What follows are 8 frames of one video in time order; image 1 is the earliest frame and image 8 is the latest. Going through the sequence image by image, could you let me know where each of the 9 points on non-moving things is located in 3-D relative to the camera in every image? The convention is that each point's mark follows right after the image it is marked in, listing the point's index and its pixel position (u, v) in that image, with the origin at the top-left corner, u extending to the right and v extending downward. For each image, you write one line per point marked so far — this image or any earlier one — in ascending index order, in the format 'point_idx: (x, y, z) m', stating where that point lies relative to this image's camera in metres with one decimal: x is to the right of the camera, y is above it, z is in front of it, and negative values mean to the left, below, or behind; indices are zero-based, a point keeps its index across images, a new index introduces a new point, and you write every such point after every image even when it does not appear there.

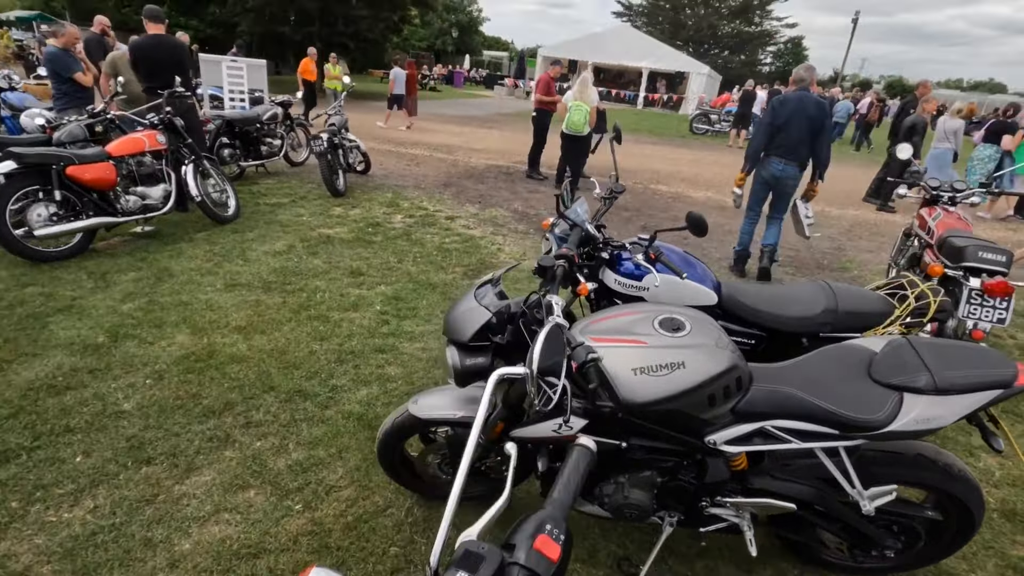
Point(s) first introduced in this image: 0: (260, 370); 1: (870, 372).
0: (-1.7, -0.5, +3.6) m
1: (+1.3, -0.3, +1.9) m
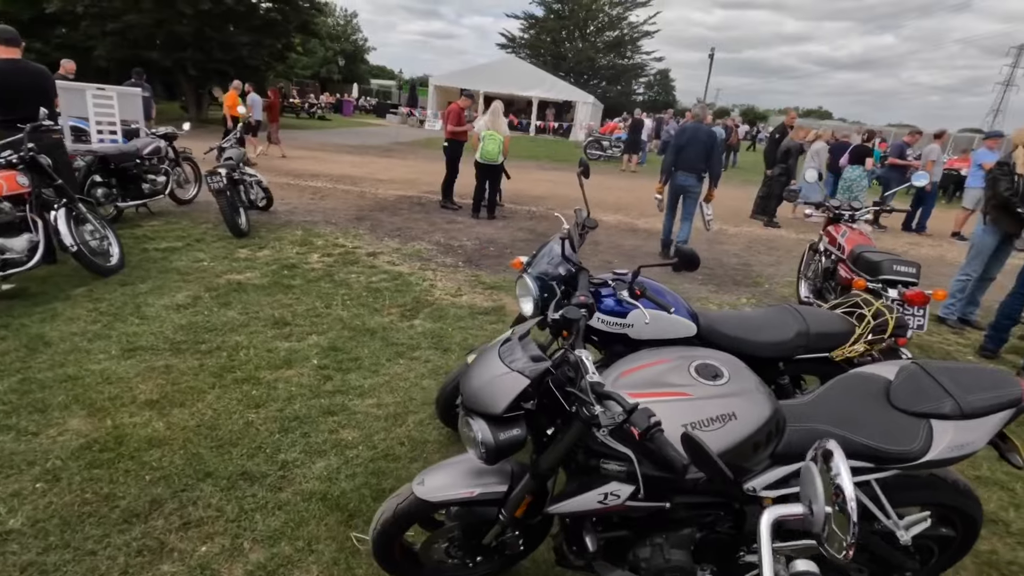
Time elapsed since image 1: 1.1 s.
0: (-1.8, -0.9, +3.0) m
1: (+1.4, -0.4, +1.9) m
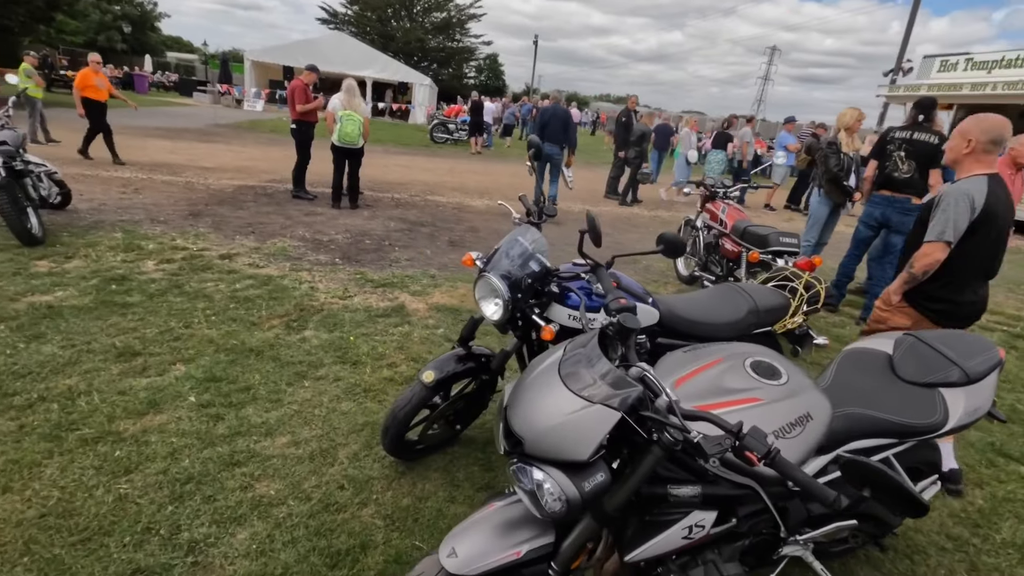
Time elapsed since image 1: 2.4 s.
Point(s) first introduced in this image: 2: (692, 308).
0: (-1.9, -1.1, +2.1) m
1: (+1.4, -0.3, +2.0) m
2: (+1.0, -0.1, +3.0) m
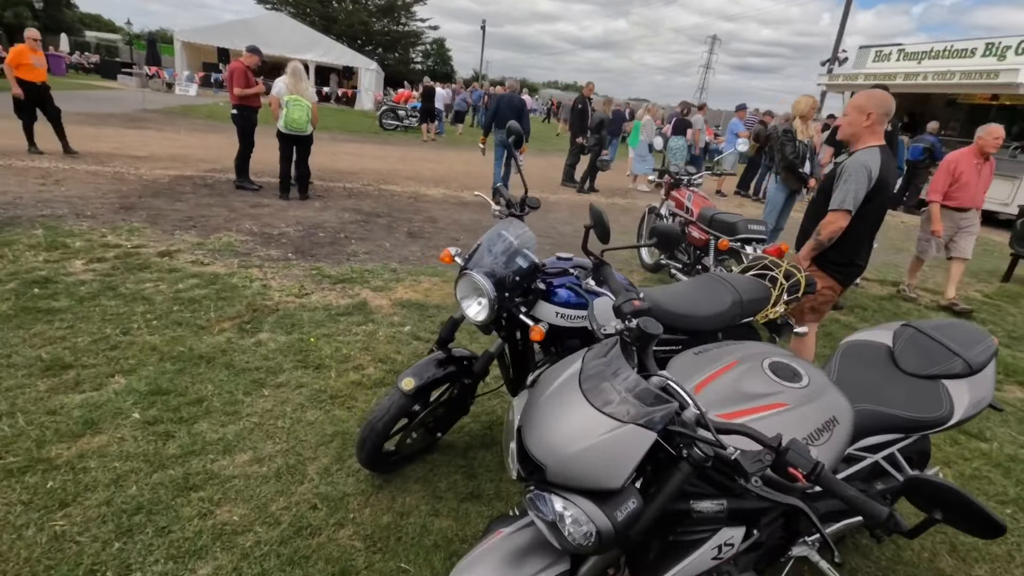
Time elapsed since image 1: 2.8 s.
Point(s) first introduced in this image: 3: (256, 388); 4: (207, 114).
0: (-1.9, -1.1, +1.8) m
1: (+1.4, -0.3, +1.9) m
2: (+0.9, -0.1, +2.9) m
3: (-1.6, -0.6, +3.4) m
4: (-10.6, +6.0, +18.6) m
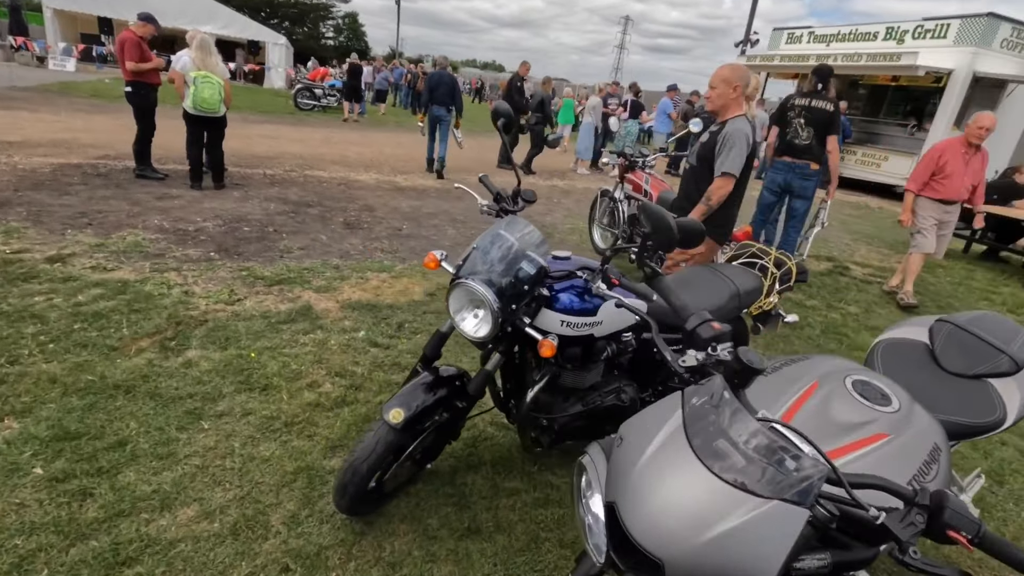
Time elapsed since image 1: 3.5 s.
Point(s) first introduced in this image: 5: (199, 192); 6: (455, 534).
0: (-1.8, -1.3, +1.3) m
1: (+1.5, -0.3, +1.8) m
2: (+0.8, 0.0, +2.7) m
3: (-1.7, -0.7, +2.9) m
4: (-12.9, +6.0, +16.4) m
5: (-4.3, +1.3, +7.3) m
6: (-0.2, -1.1, +2.3) m
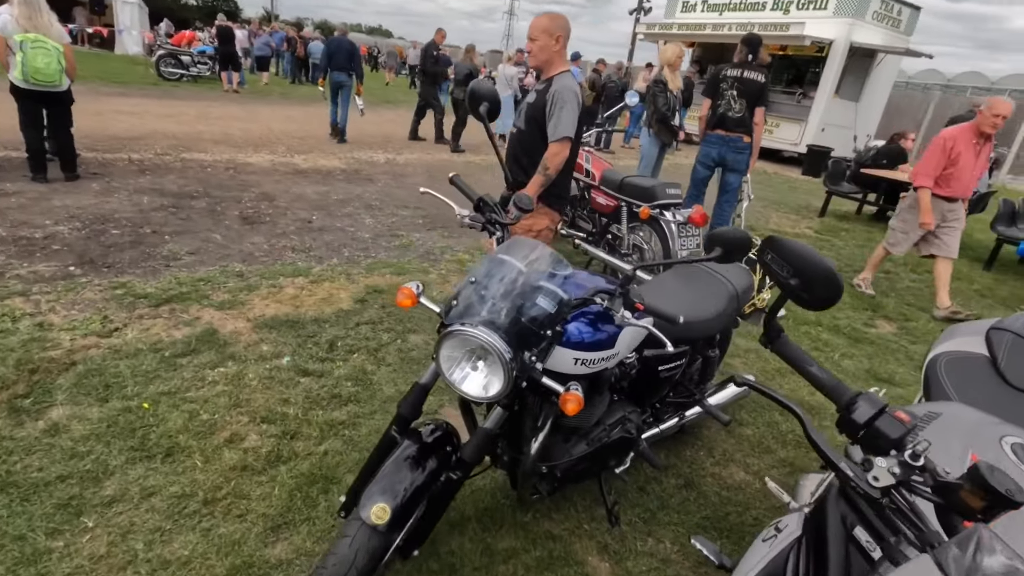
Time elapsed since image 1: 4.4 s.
0: (-1.5, -1.5, +0.6) m
1: (+1.5, -0.3, +1.6) m
2: (+0.7, -0.1, +2.3) m
3: (-1.8, -0.9, +2.1) m
4: (-15.6, +5.6, +13.1) m
5: (-5.2, +1.1, +6.0) m
6: (-0.2, -1.2, +1.9) m
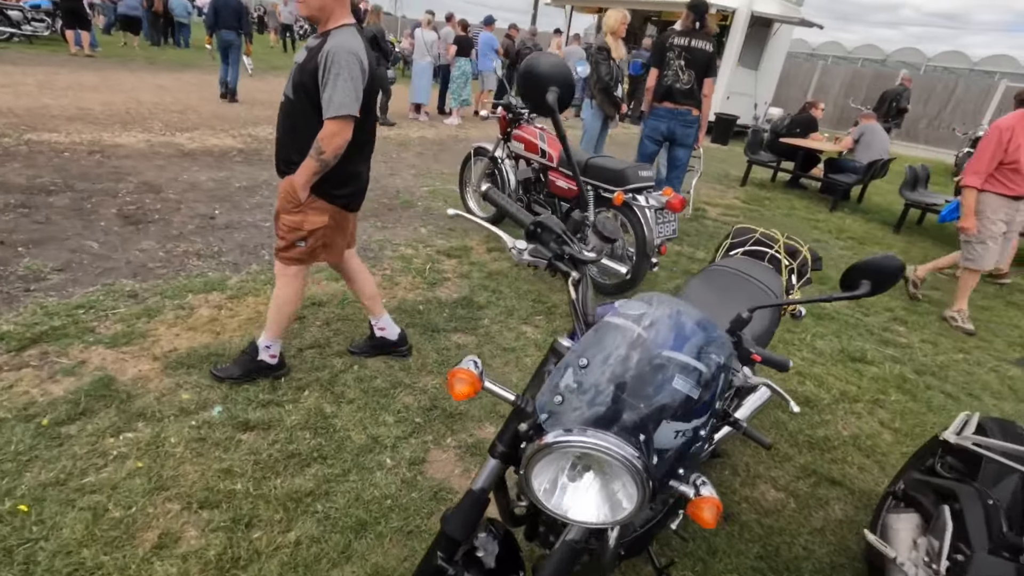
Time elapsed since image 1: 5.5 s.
0: (-1.0, -1.8, 0.0) m
1: (+1.7, -0.3, +1.4) m
2: (+0.8, -0.1, +2.0) m
3: (-1.5, -1.1, +1.4) m
4: (-17.4, +5.0, +9.4) m
5: (-5.7, +0.9, +4.5) m
6: (0.0, -1.3, +1.4) m
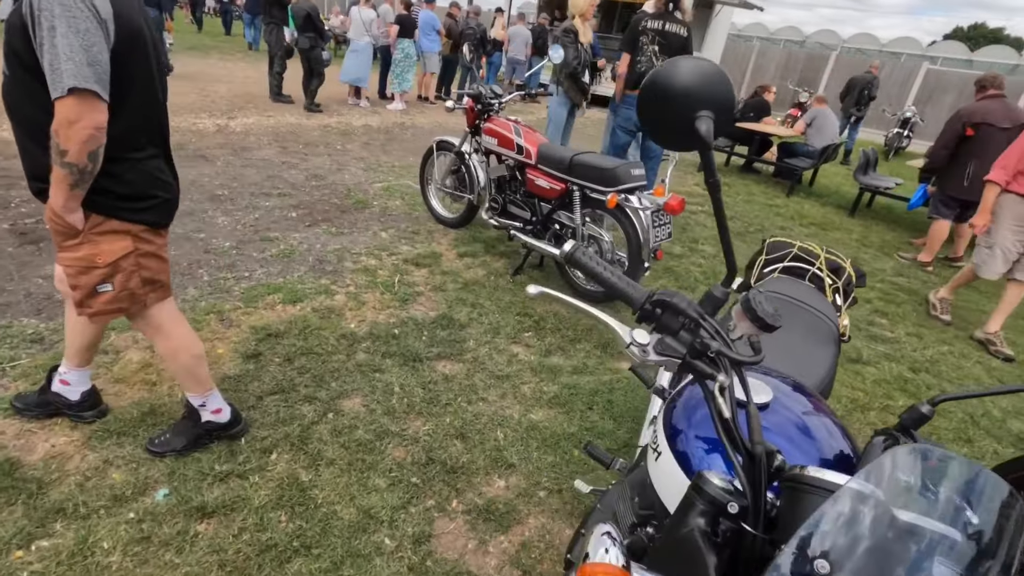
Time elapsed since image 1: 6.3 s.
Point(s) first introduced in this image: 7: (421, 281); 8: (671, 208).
0: (-0.6, -2.1, -0.4) m
1: (+1.9, -0.4, +1.2) m
2: (+0.9, -0.3, +1.7) m
3: (-1.3, -1.4, +0.9) m
4: (-18.2, +4.3, +7.0) m
5: (-5.9, +0.5, +3.4) m
6: (+0.3, -1.5, +1.1) m
7: (-0.7, +0.1, +4.0) m
8: (+1.0, +0.5, +3.4) m
